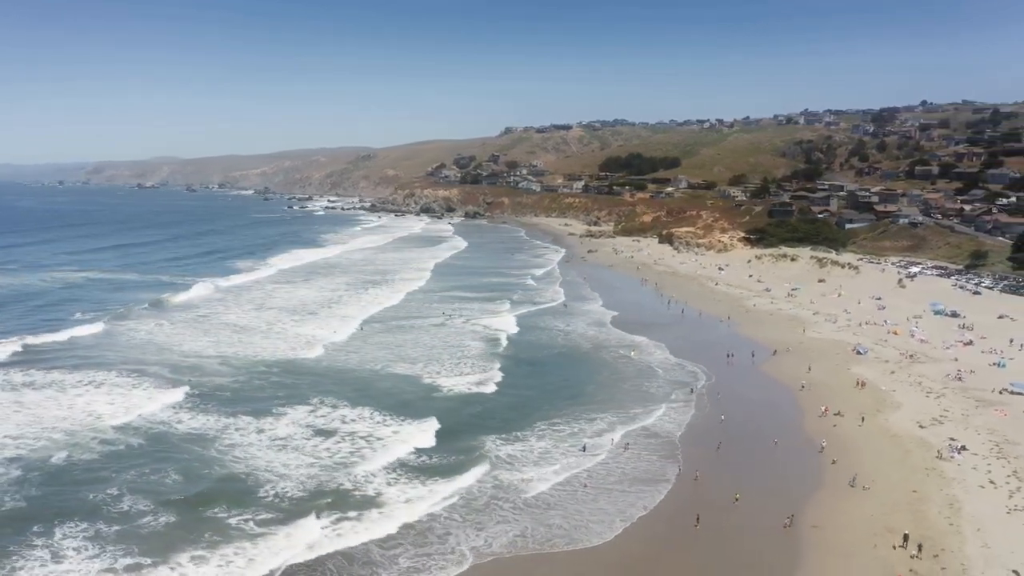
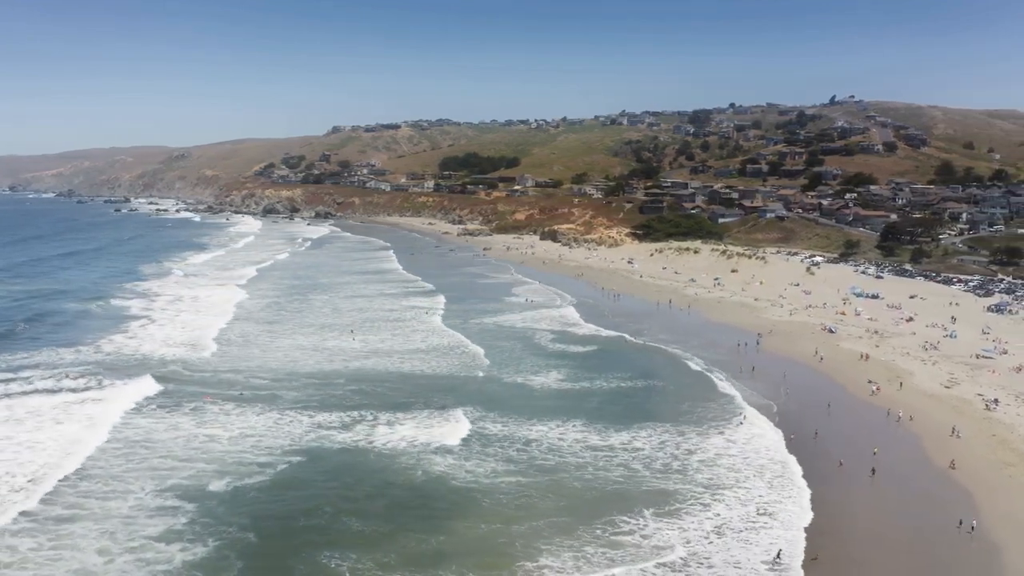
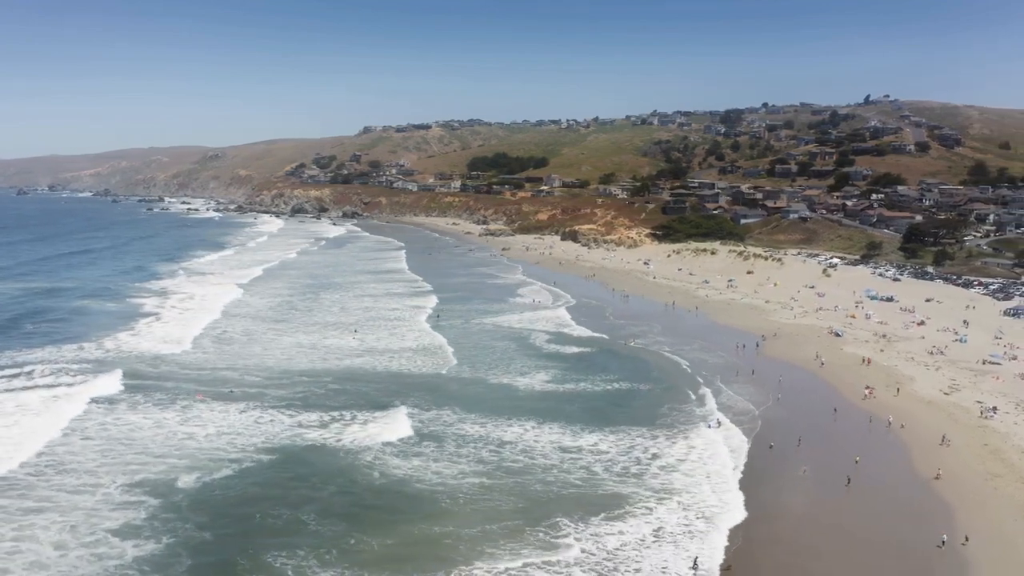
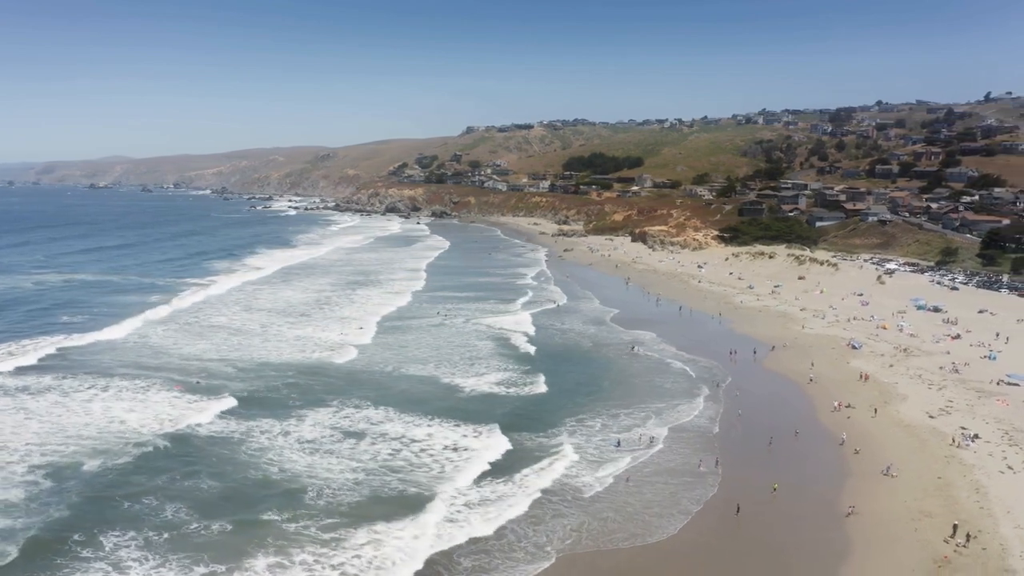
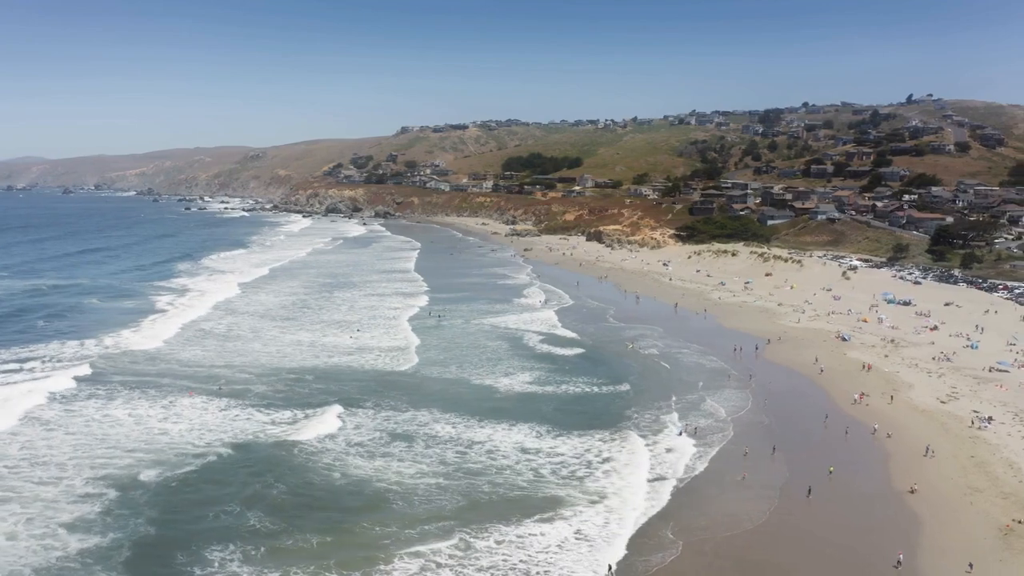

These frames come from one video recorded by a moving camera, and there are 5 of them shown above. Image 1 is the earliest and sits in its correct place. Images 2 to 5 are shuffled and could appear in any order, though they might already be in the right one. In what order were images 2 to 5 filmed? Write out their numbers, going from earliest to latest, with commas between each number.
4, 5, 3, 2
